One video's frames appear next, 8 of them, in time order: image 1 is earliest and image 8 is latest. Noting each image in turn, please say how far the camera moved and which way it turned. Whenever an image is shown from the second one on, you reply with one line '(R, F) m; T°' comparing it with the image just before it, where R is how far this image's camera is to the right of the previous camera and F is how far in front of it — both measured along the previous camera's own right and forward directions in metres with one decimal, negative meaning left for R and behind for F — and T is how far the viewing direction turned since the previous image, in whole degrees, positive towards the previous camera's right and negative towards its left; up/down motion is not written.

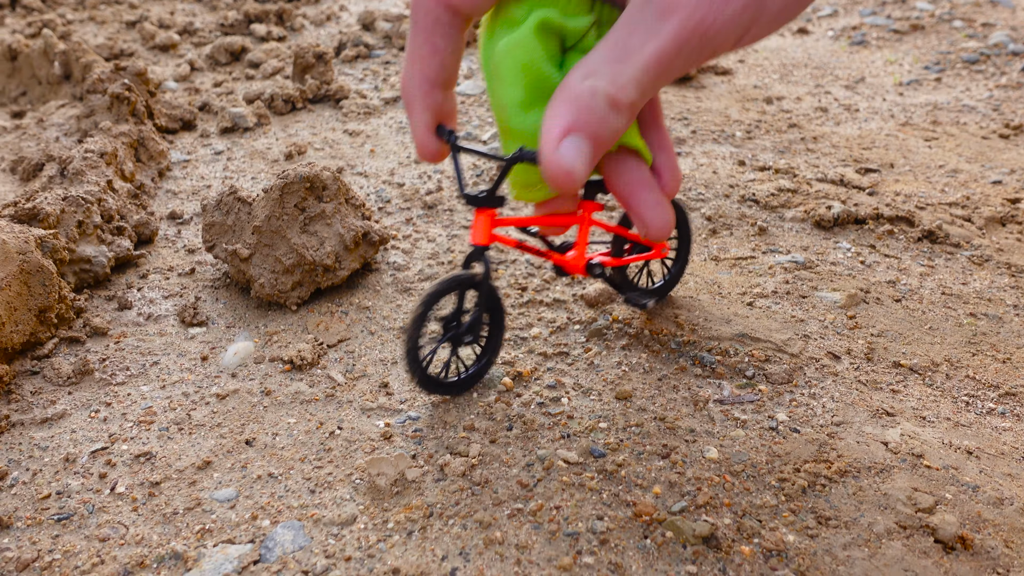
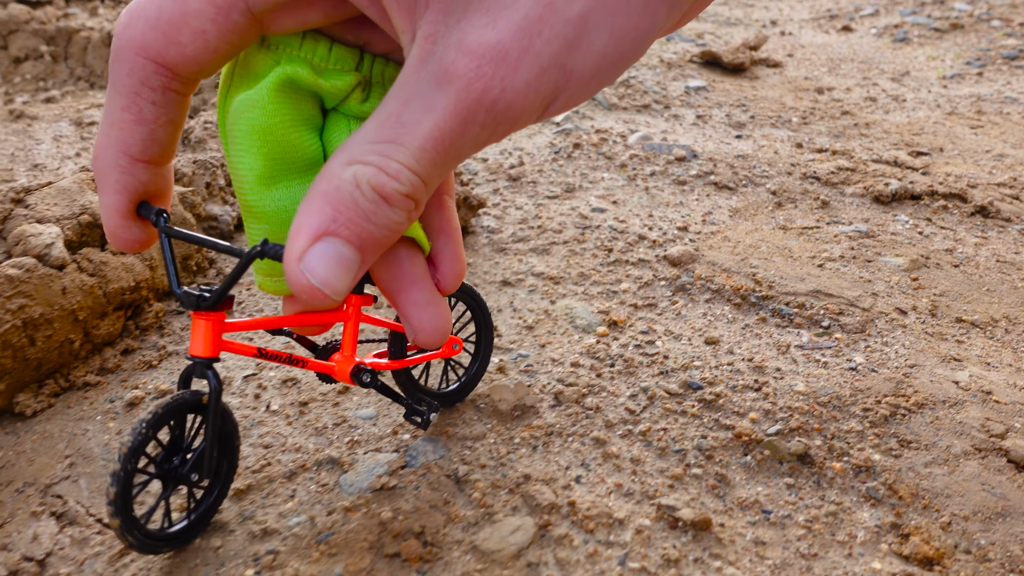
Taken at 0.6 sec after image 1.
(-0.2, -0.3) m; -1°
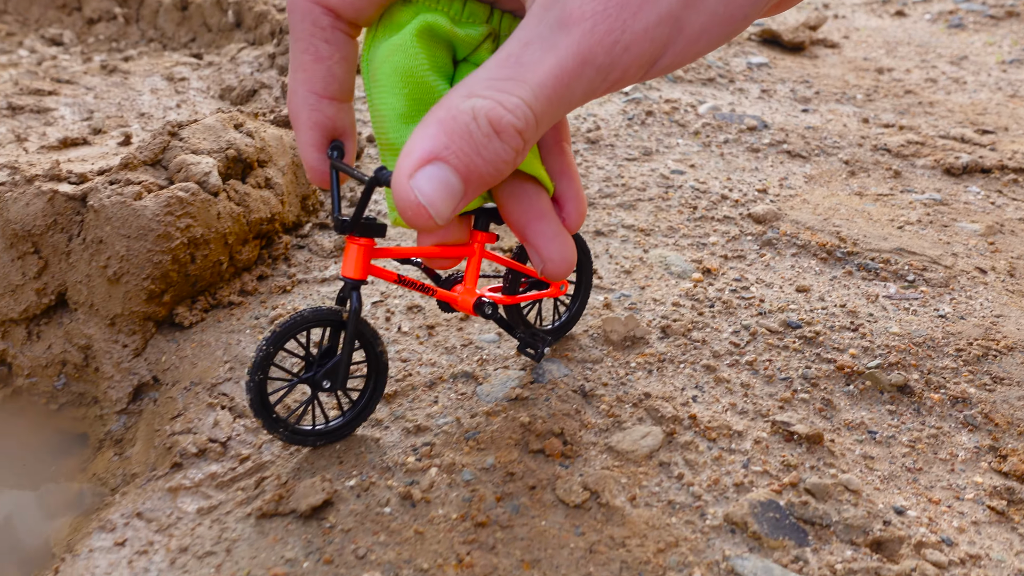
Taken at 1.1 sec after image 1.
(-0.3, -0.2) m; -1°
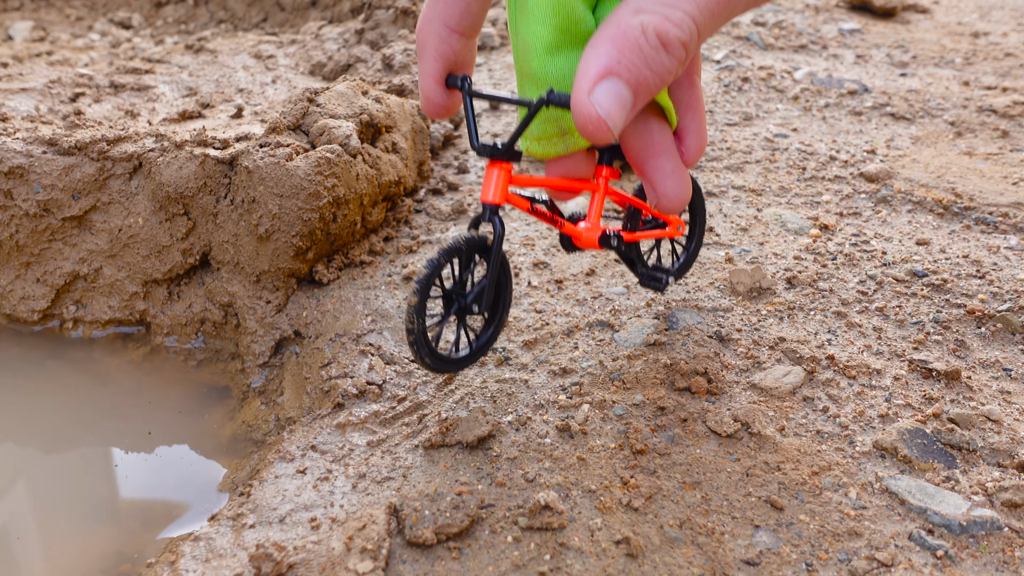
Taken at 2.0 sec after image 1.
(-0.2, -0.1) m; -4°
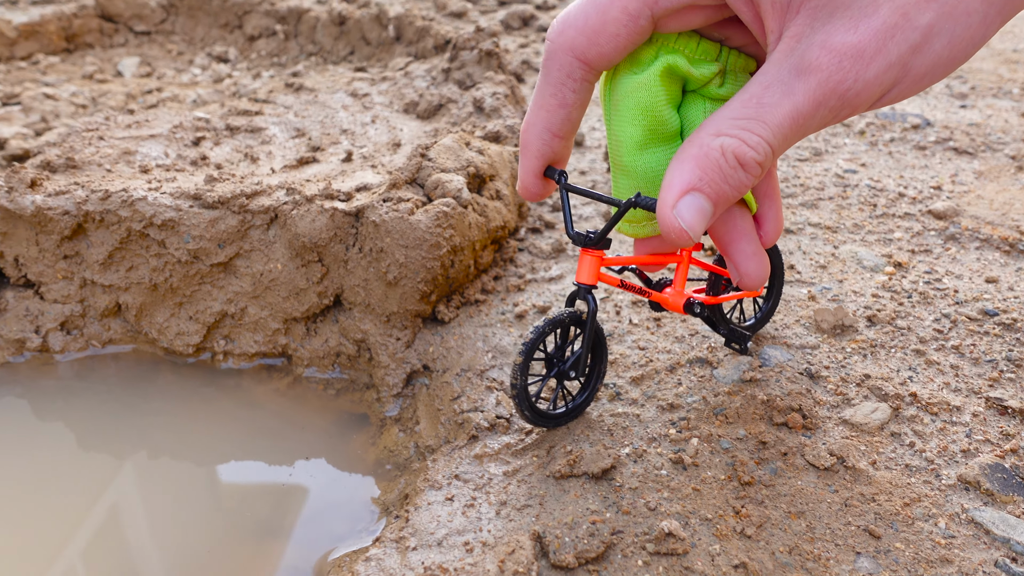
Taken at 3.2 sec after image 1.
(-0.2, -0.3) m; -2°
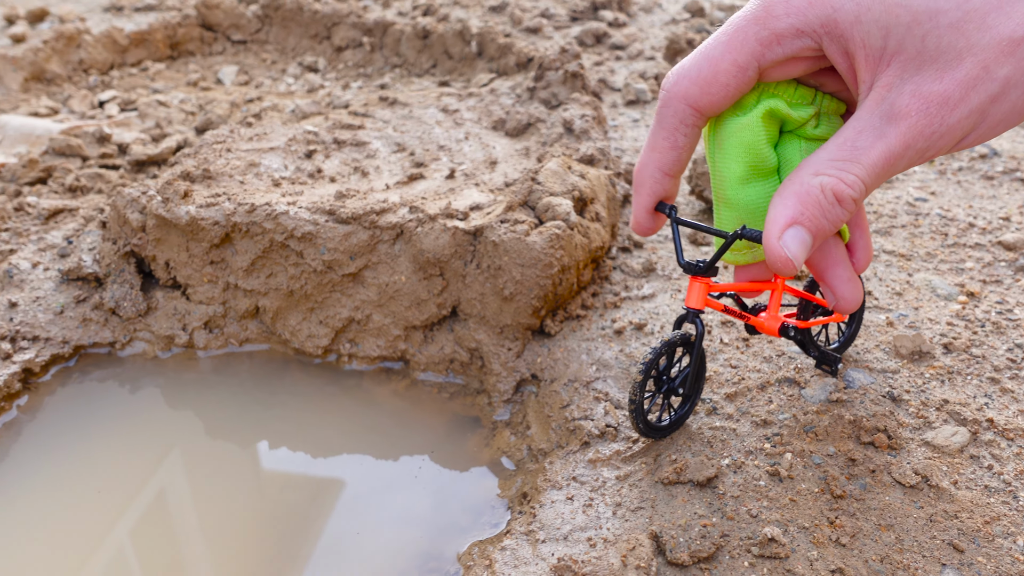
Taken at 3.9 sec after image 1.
(-0.2, -0.3) m; -2°
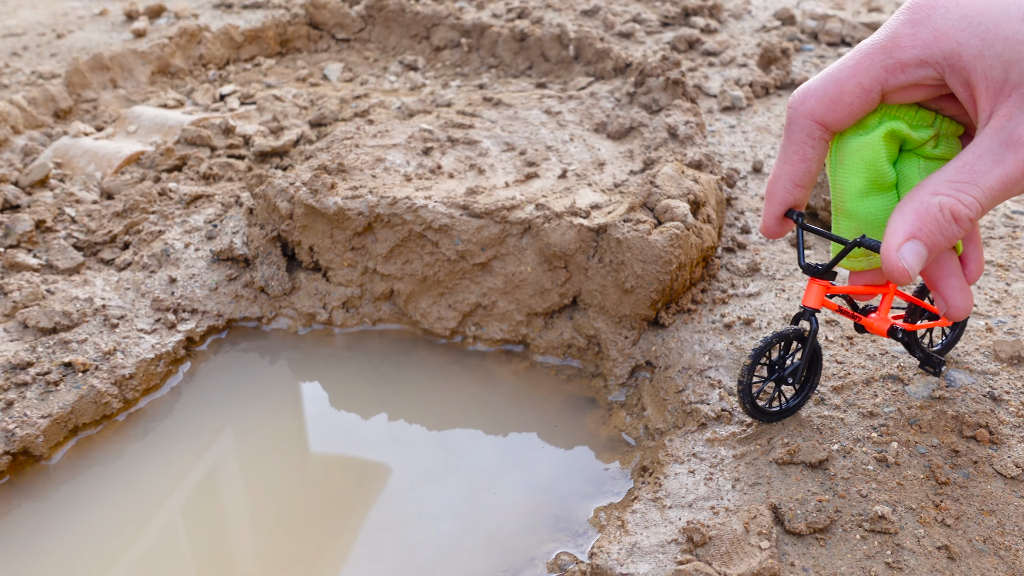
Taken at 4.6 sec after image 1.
(-0.2, -0.3) m; -4°
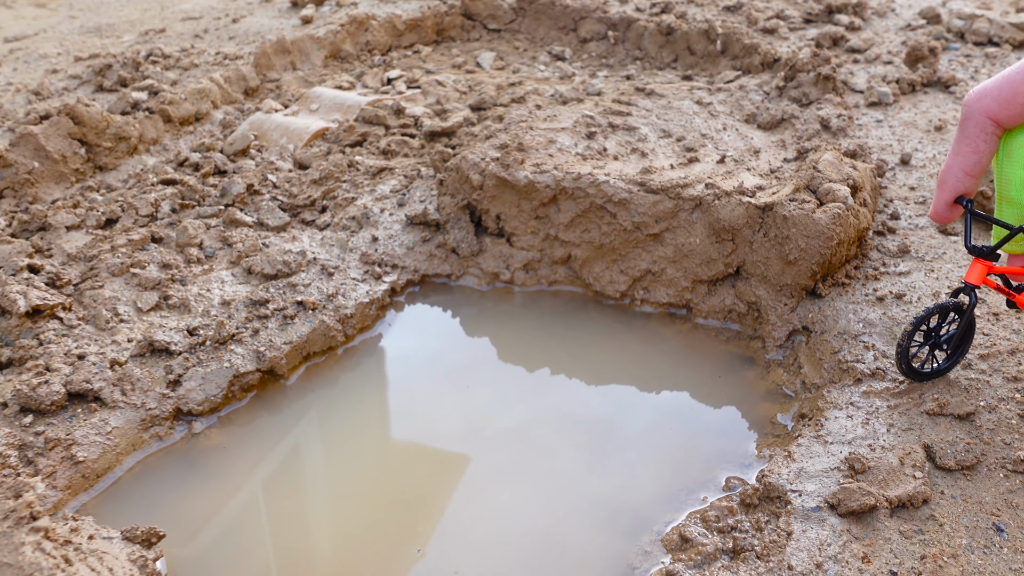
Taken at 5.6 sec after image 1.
(-0.2, -0.5) m; -6°
